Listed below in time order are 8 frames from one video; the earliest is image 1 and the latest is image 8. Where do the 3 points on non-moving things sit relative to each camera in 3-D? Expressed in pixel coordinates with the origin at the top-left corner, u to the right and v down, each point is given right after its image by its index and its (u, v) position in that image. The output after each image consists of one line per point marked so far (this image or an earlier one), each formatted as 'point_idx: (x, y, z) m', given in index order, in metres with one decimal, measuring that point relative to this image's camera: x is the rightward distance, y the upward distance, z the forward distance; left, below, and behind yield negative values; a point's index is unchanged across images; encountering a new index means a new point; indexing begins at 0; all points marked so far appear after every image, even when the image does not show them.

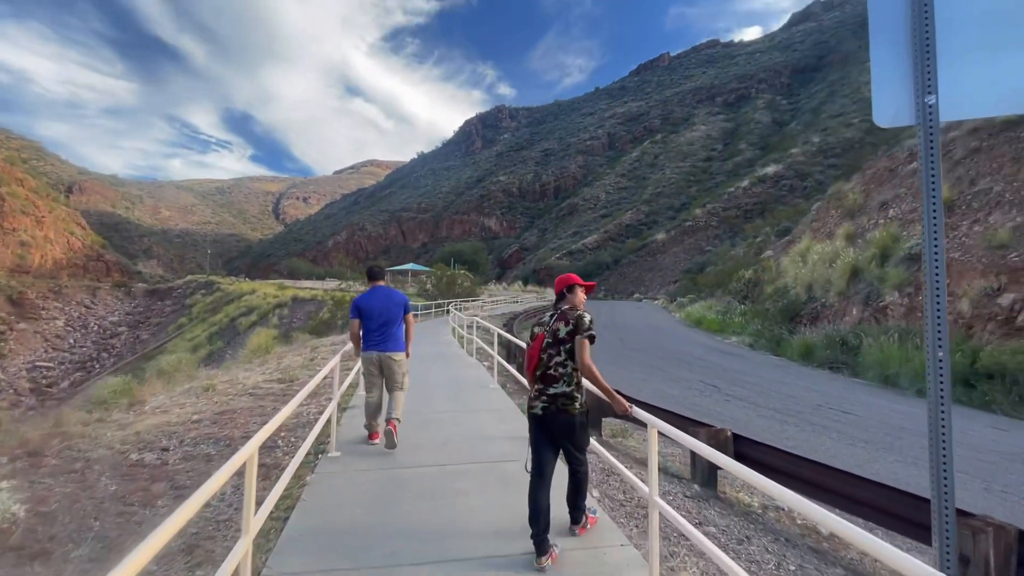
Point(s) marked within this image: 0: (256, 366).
0: (-5.7, -1.8, +10.8) m
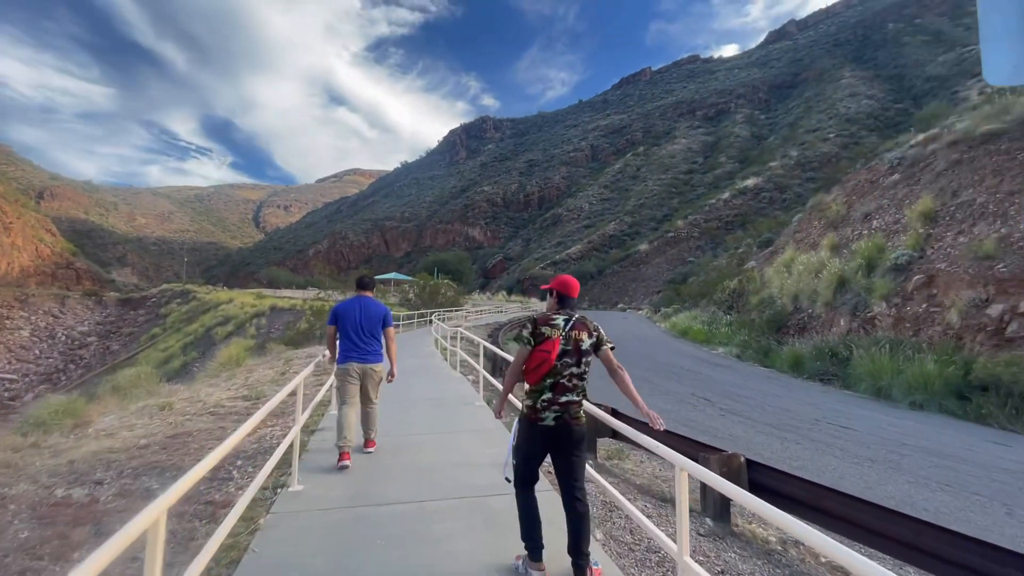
0: (-6.0, -1.9, +10.1) m
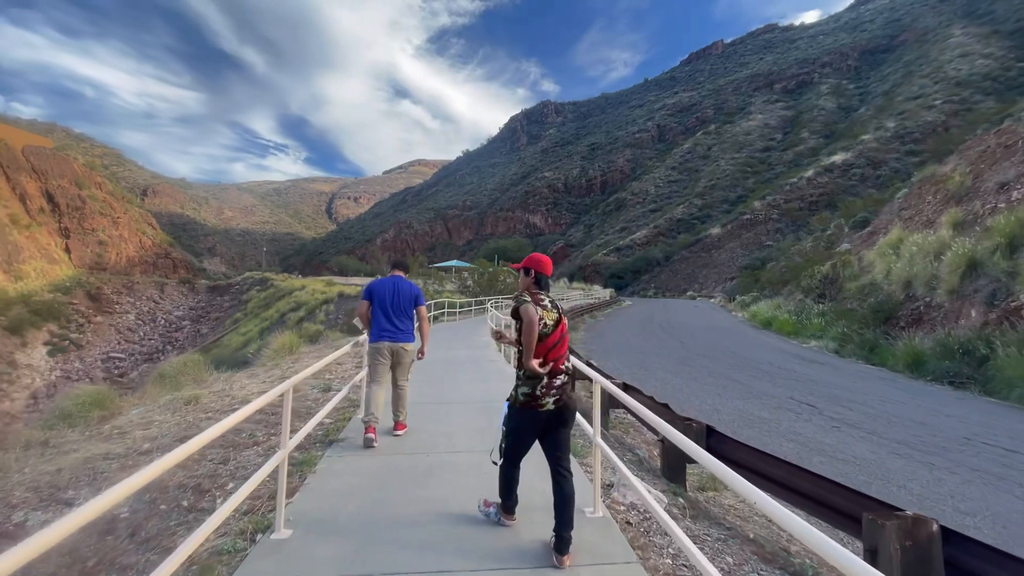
0: (-4.8, -1.6, +9.6) m
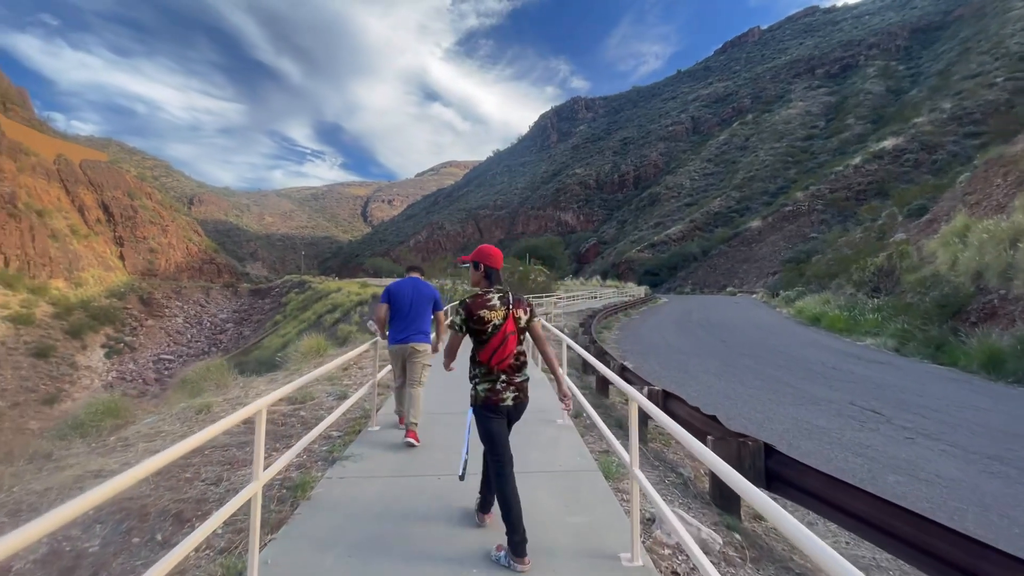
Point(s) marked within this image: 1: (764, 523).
0: (-4.3, -1.7, +9.4) m
1: (+2.1, -1.9, +3.9) m
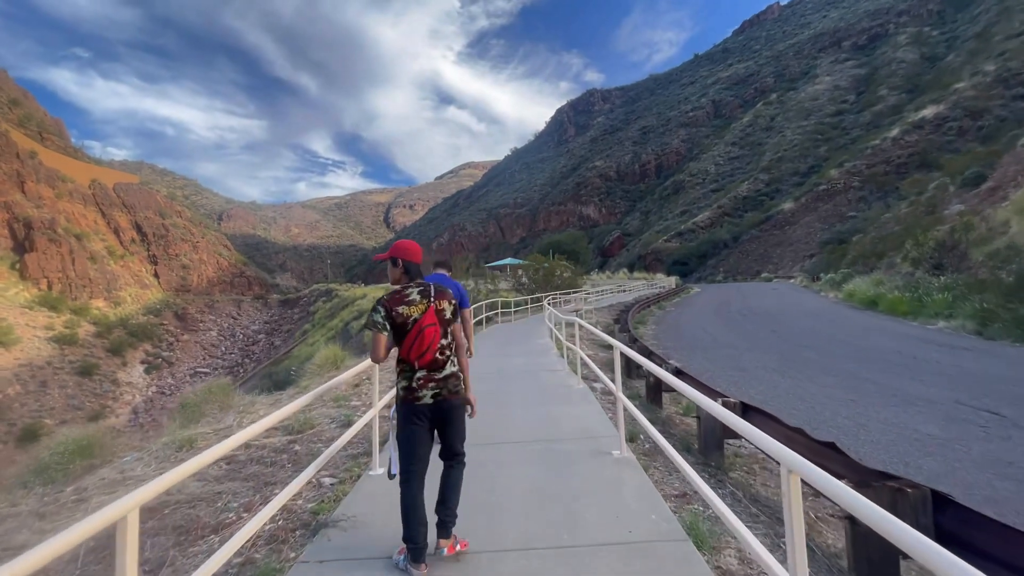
0: (-3.7, -1.8, +8.4) m
1: (+2.4, -1.8, +2.7) m
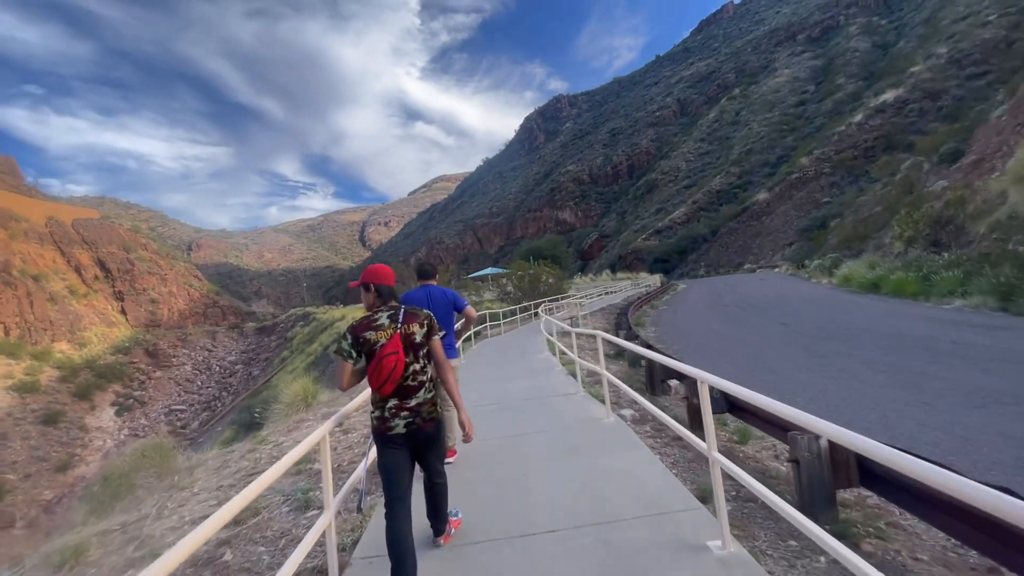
0: (-3.6, -2.2, +6.9) m
1: (+2.6, -1.6, +1.4) m
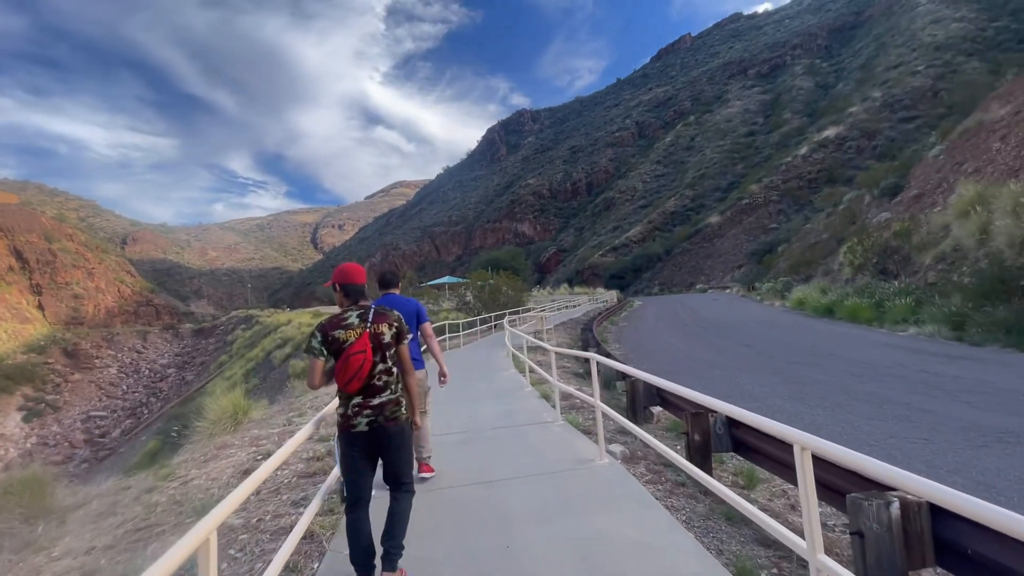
0: (-4.0, -2.2, +5.7) m
1: (+2.7, -1.7, +0.7) m
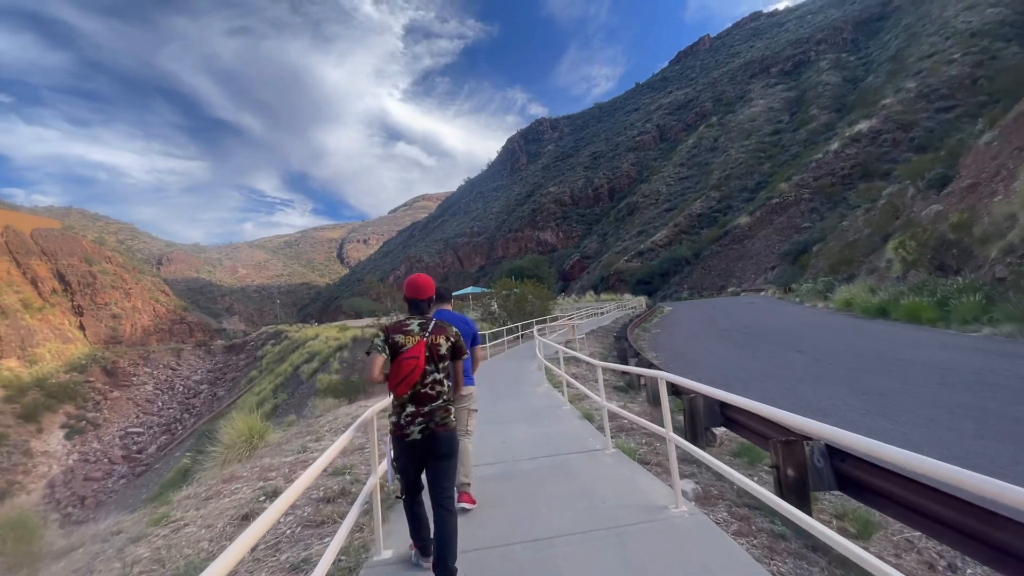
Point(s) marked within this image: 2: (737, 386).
0: (-3.6, -2.4, +5.0) m
1: (+2.9, -1.6, -0.2) m
2: (+4.5, -2.0, +9.7) m
